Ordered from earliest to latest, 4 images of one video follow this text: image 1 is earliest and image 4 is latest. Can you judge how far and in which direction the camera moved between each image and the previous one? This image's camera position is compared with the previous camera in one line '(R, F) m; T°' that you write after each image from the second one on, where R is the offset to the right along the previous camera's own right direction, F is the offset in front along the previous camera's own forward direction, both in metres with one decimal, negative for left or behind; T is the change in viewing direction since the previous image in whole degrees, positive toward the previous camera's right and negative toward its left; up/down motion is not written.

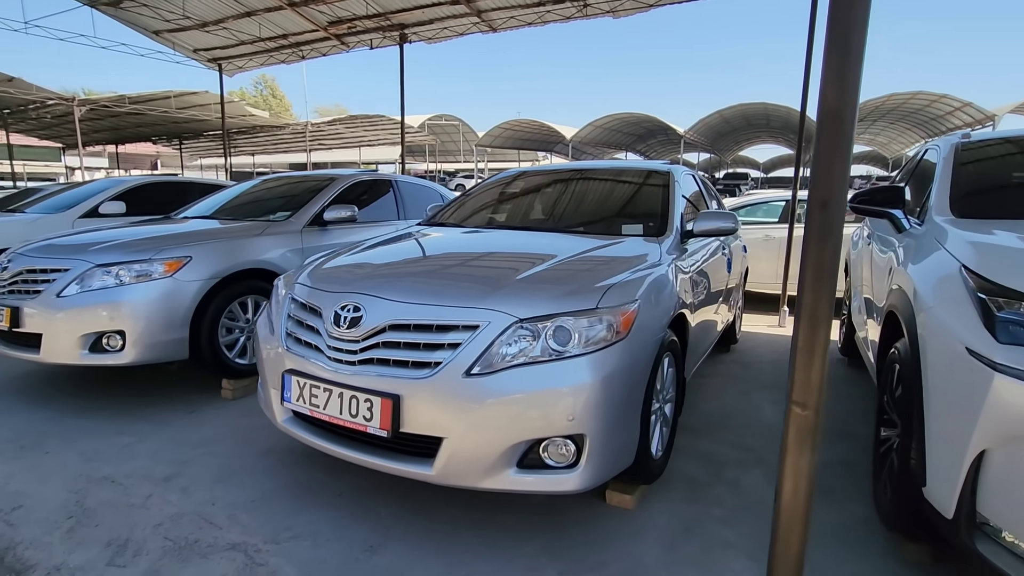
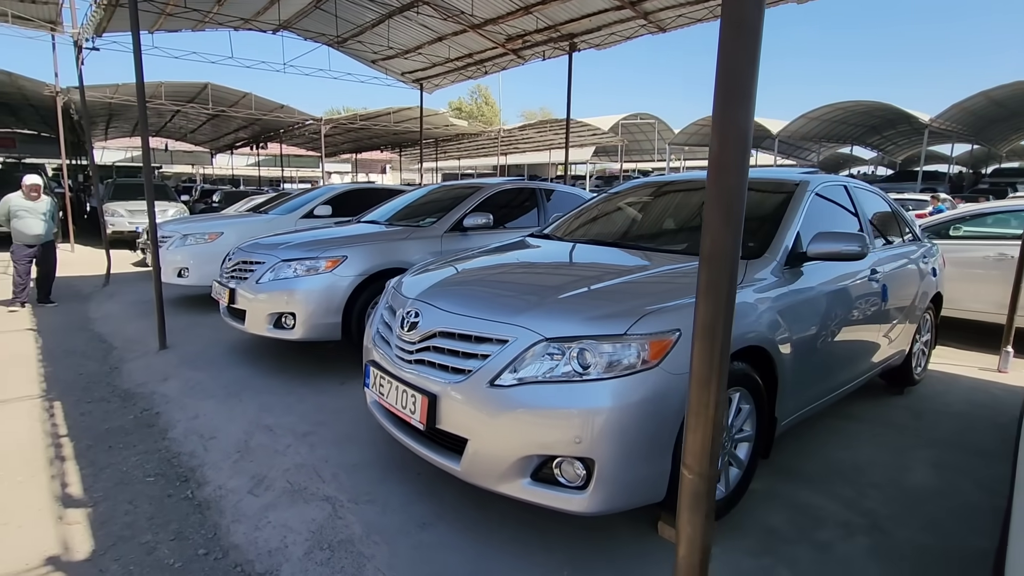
(+0.6, 0.0) m; -21°
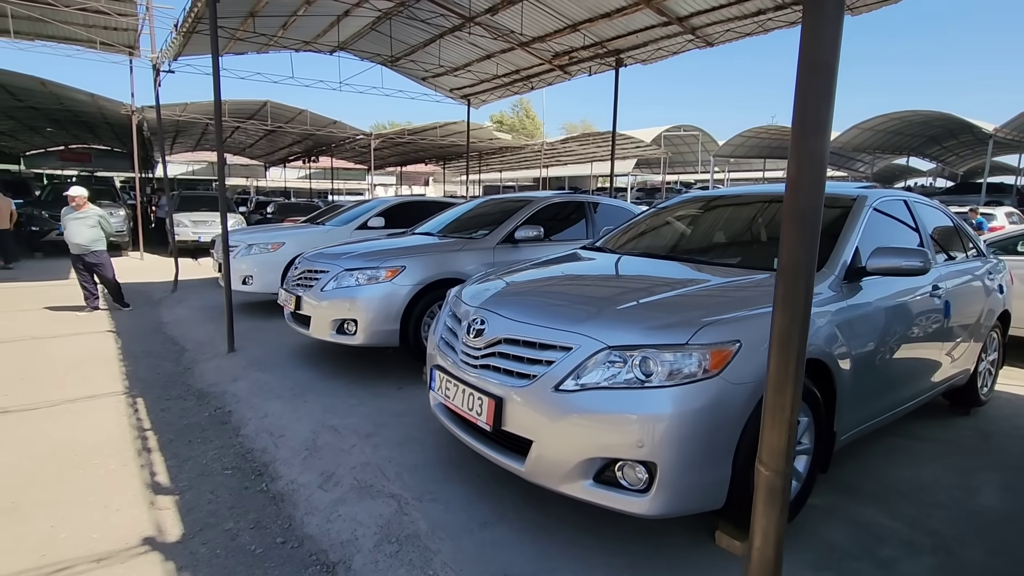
(-0.1, -0.1) m; -4°
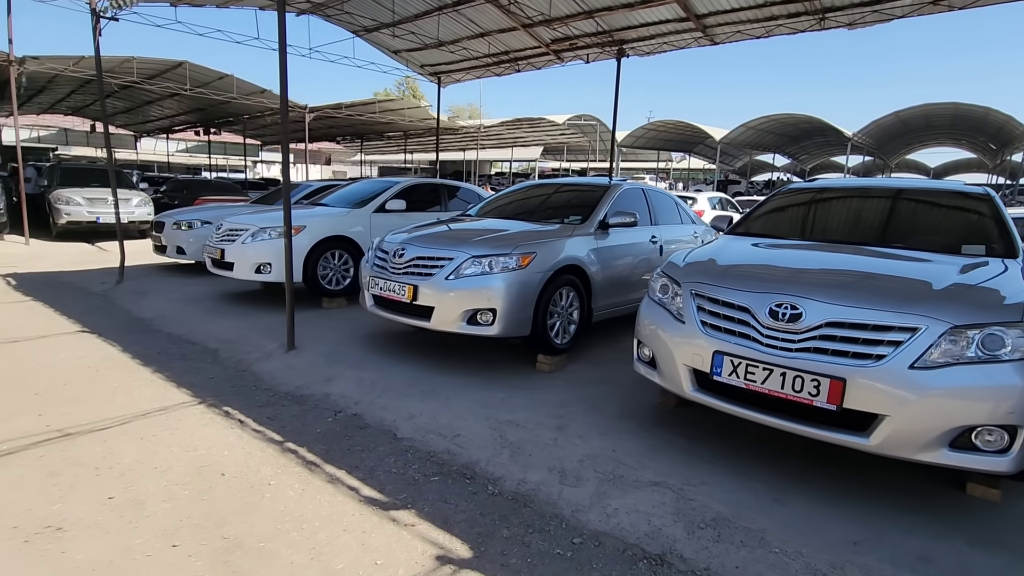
(-1.9, +0.3) m; +13°
